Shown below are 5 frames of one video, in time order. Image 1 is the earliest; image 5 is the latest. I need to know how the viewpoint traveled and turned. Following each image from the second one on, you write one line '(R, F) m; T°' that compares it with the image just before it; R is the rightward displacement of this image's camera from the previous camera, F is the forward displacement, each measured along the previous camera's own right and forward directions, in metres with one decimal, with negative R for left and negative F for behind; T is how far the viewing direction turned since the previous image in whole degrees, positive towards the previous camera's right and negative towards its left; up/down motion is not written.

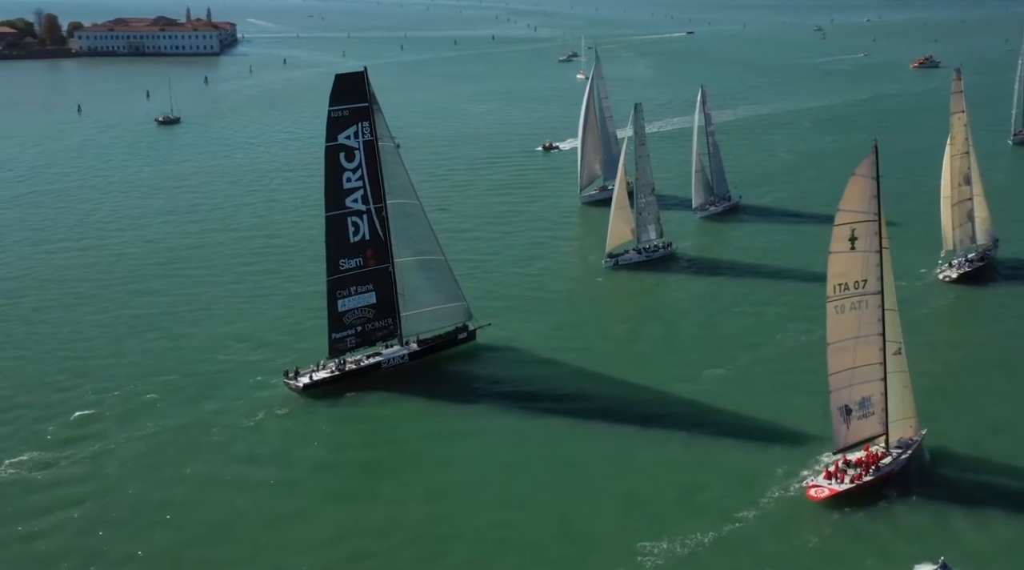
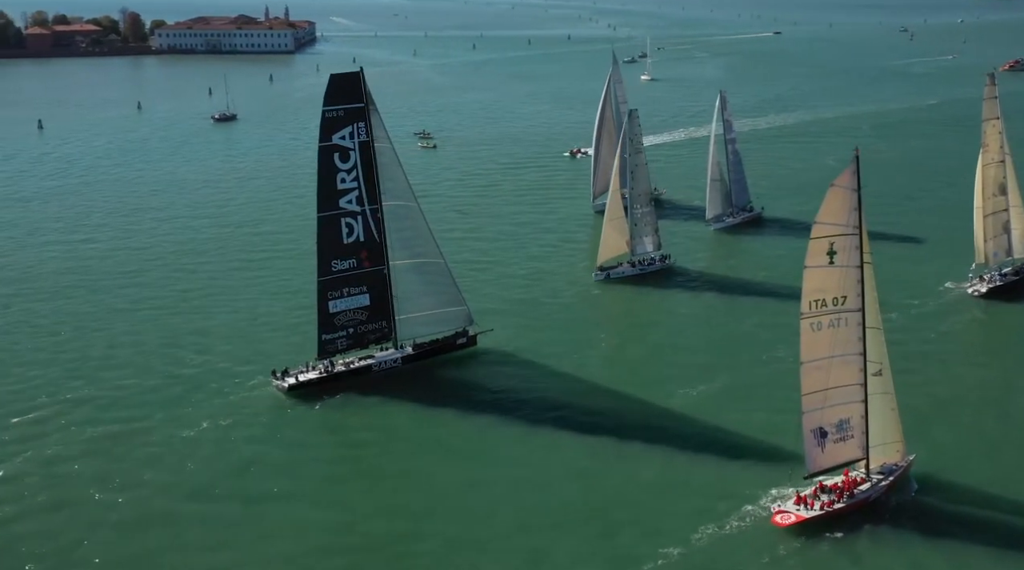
(+3.1, +0.8) m; -5°
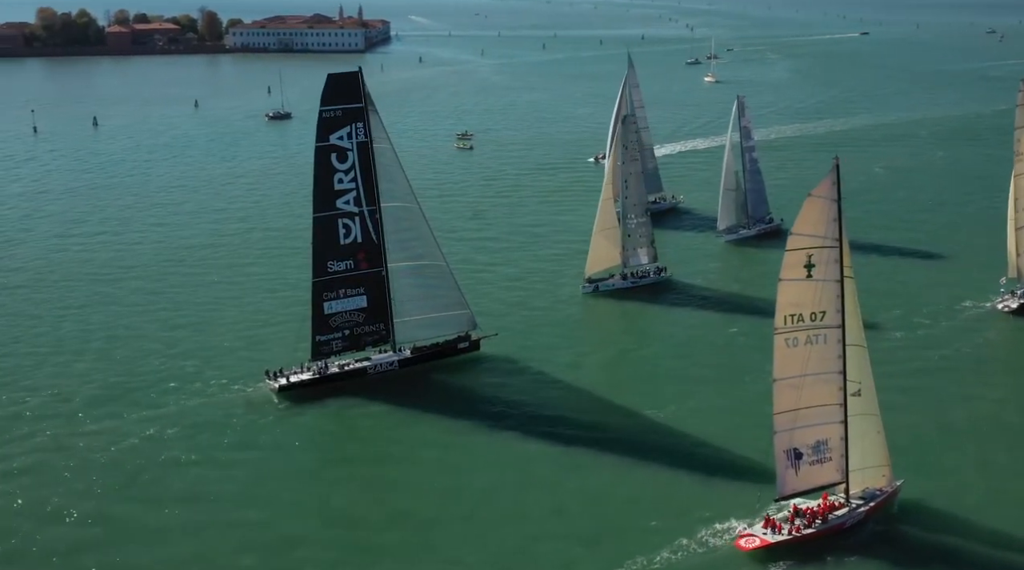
(+2.8, +0.7) m; -5°
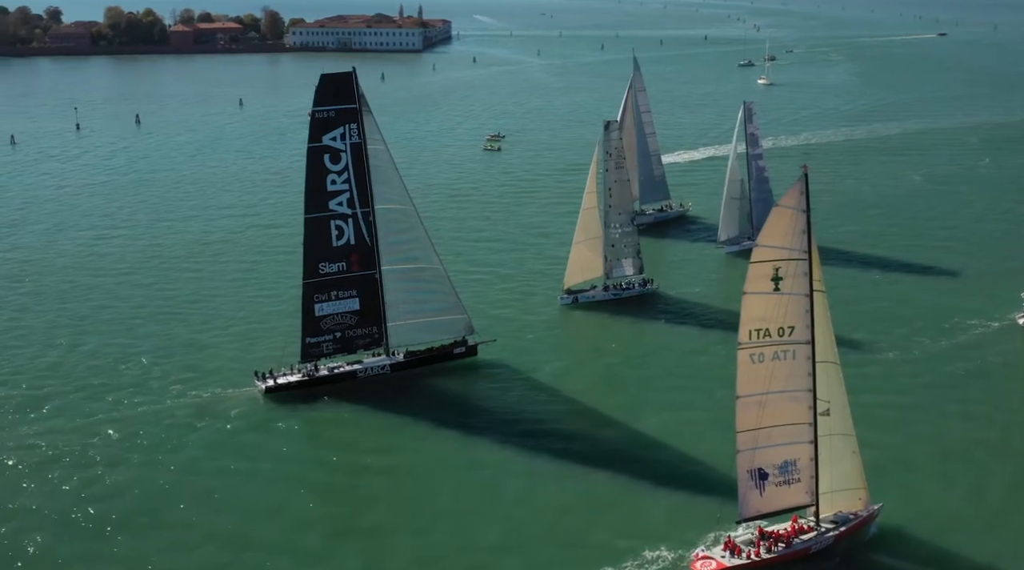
(+2.6, +0.6) m; -4°
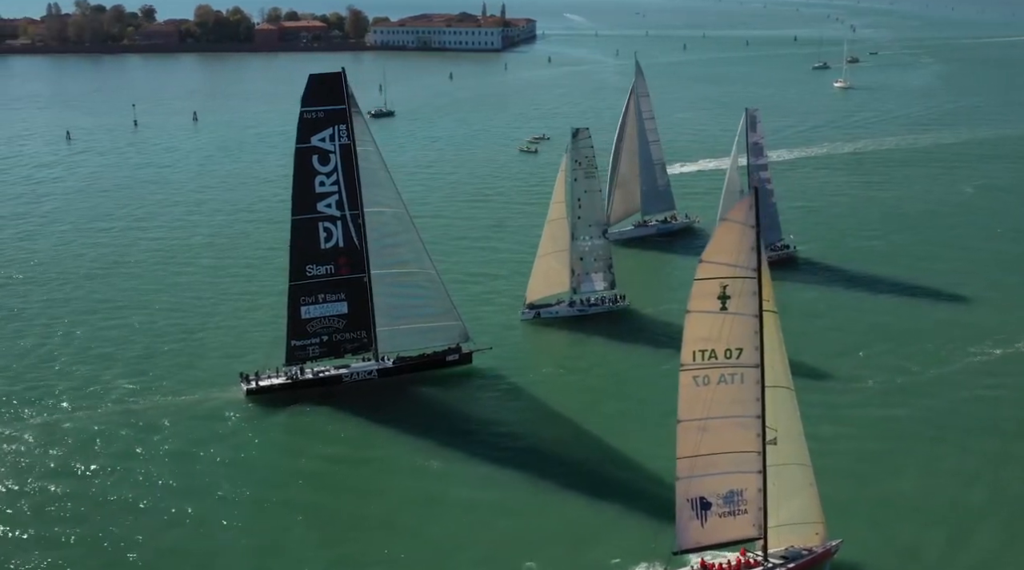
(+3.5, +1.1) m; -6°
